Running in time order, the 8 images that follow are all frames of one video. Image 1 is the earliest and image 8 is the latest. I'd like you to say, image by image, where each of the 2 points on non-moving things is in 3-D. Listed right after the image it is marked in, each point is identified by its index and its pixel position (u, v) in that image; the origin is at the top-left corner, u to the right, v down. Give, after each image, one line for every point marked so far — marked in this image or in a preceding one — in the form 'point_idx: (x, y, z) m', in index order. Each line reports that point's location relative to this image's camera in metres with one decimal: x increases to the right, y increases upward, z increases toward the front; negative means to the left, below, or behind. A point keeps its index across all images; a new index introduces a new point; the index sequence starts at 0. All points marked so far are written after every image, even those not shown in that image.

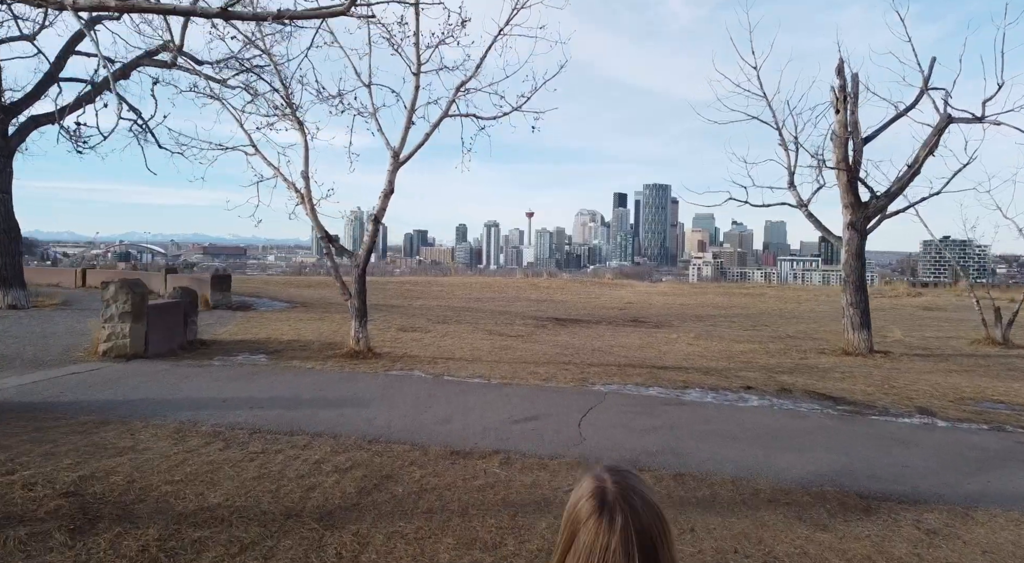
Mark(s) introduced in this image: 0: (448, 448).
0: (-0.5, -1.2, +4.5) m
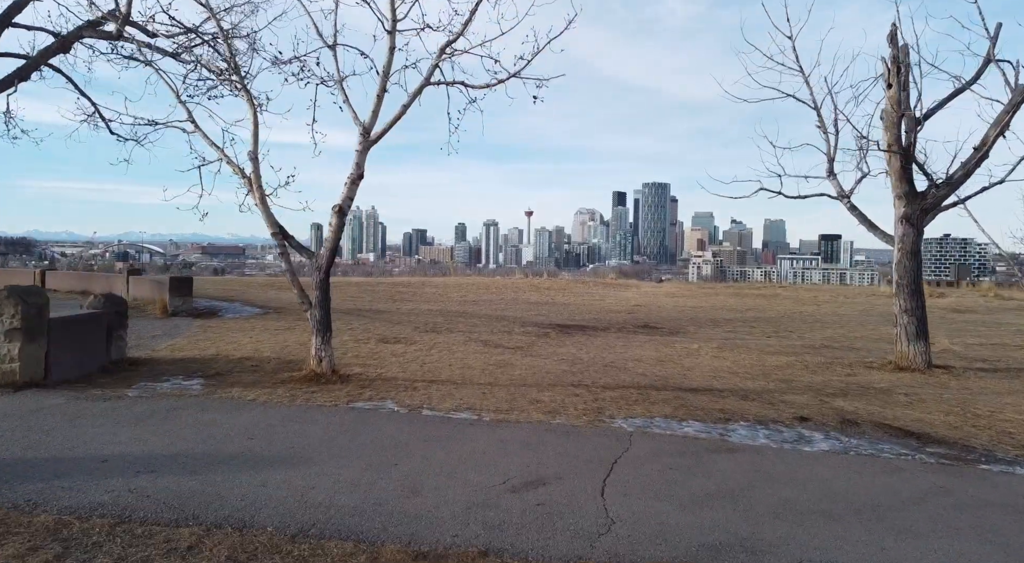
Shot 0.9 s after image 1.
0: (-0.5, -1.3, +3.0) m
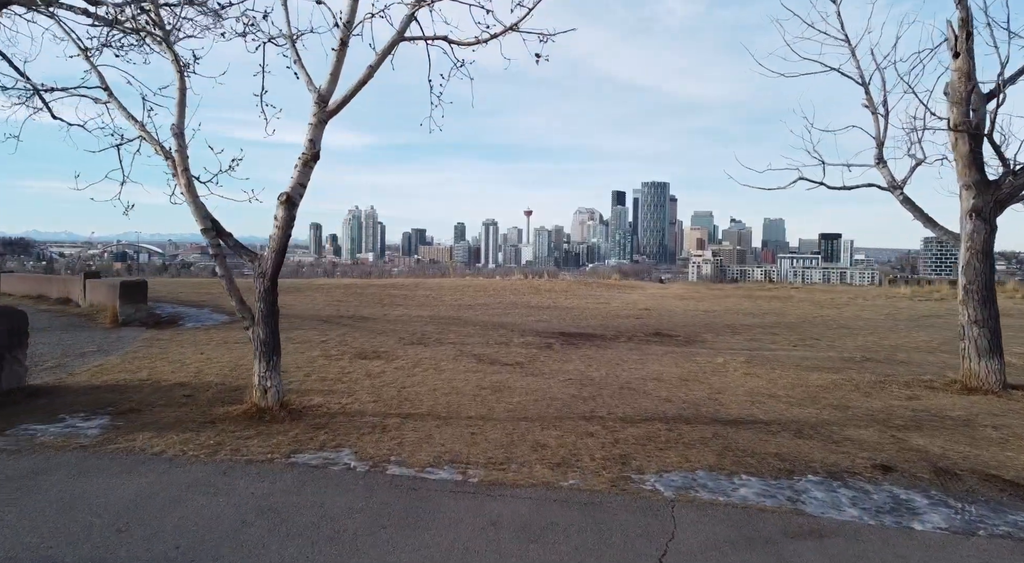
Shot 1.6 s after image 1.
0: (-0.5, -1.3, +1.6) m
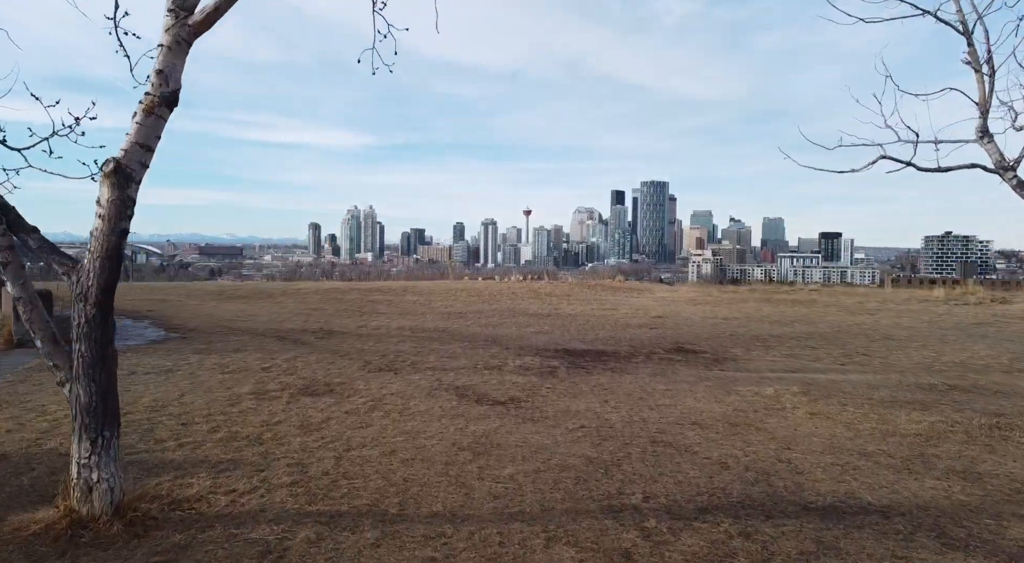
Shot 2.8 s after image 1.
0: (-0.6, -1.5, -0.5) m
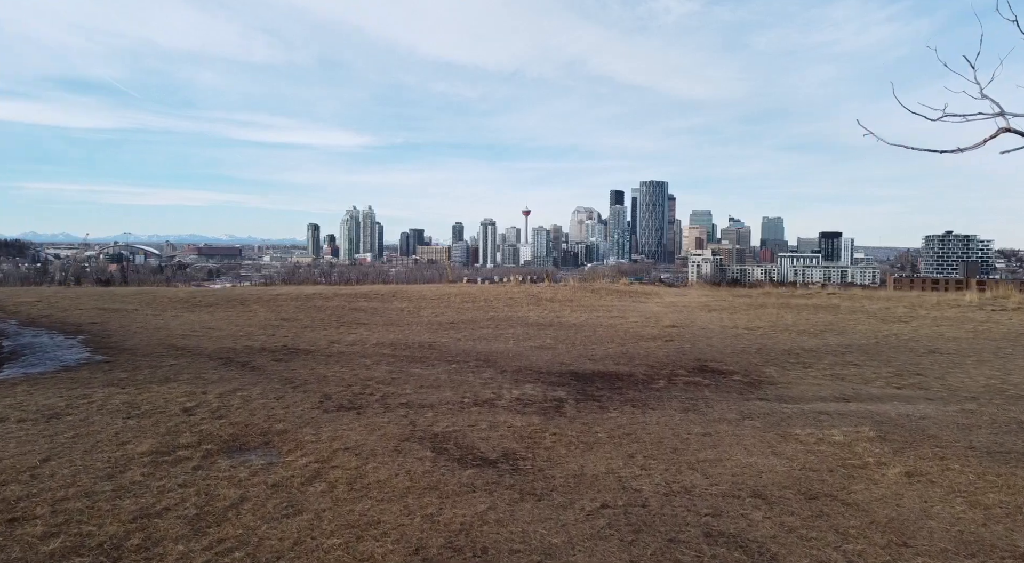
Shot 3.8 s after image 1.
0: (-0.6, -1.6, -2.2) m
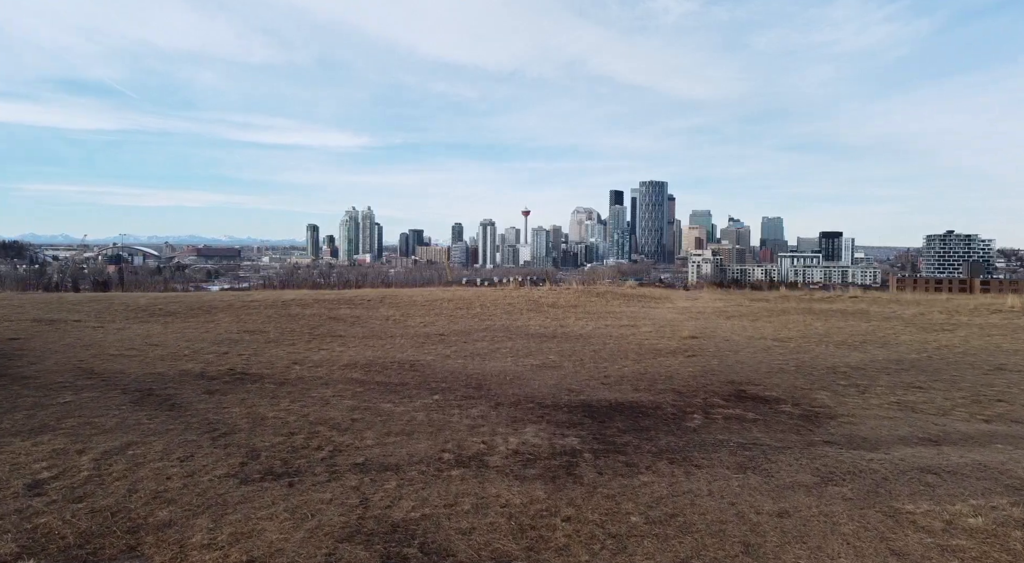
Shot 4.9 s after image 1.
0: (-0.6, -1.7, -4.0) m
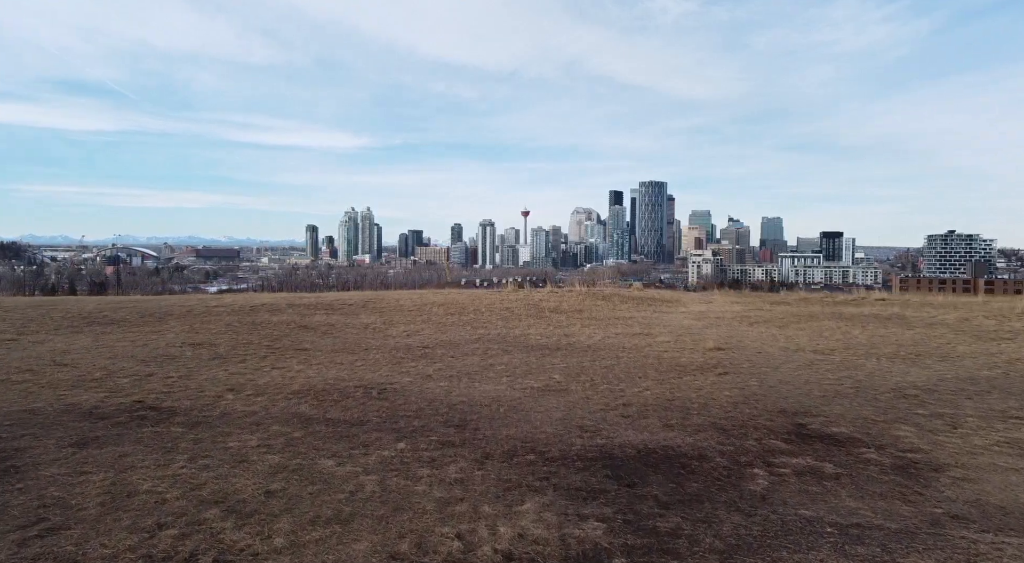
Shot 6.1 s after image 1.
0: (-0.7, -1.7, -5.9) m
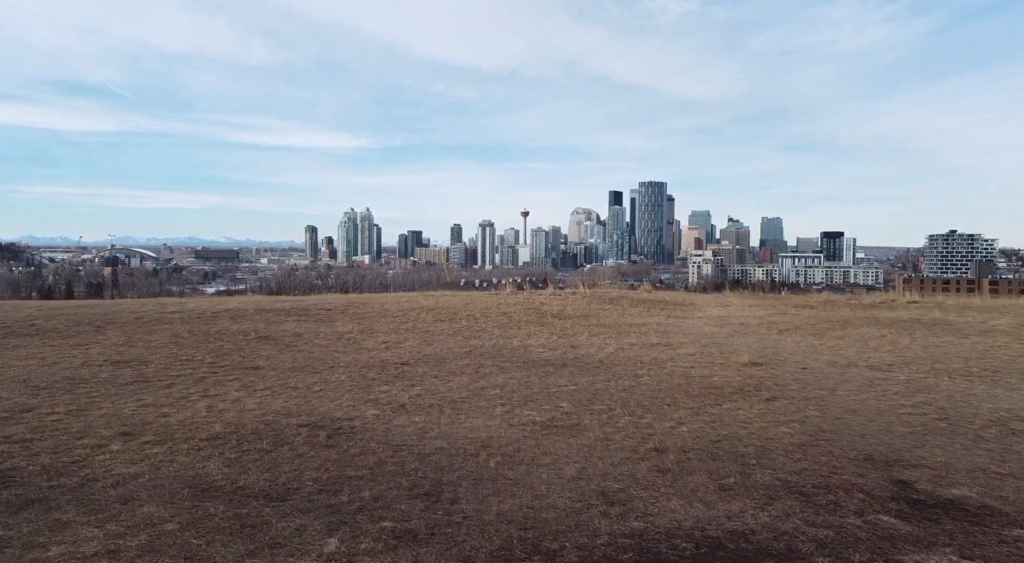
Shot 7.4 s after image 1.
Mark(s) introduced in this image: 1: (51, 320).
0: (-0.7, -1.8, -7.8) m
1: (-8.5, -0.7, +11.5) m
